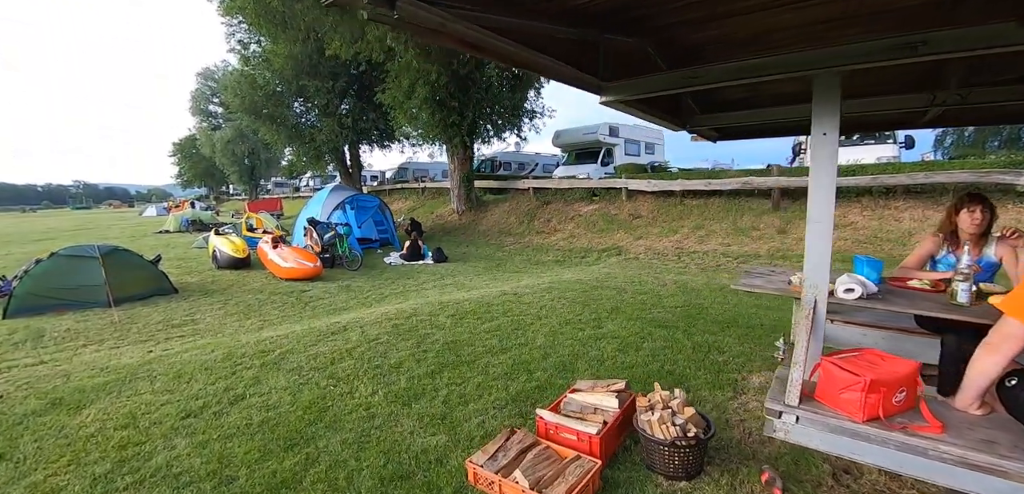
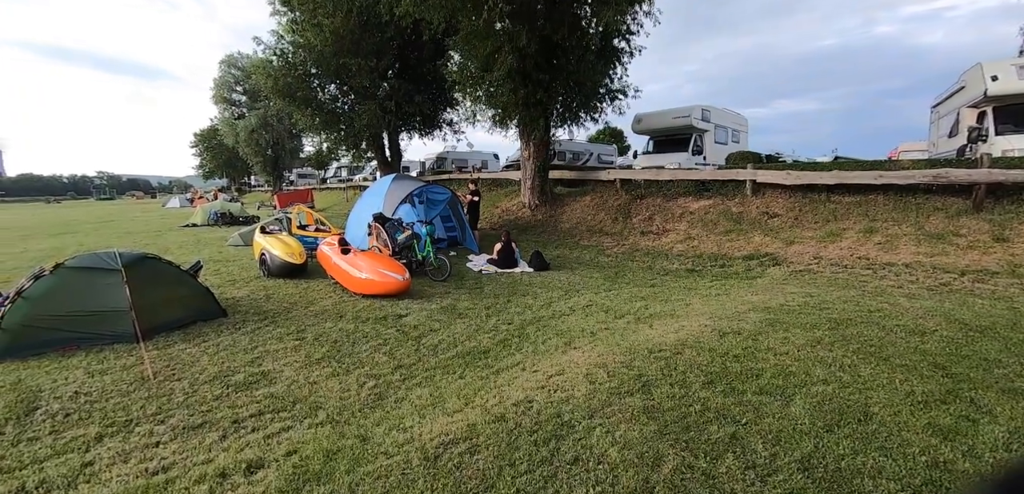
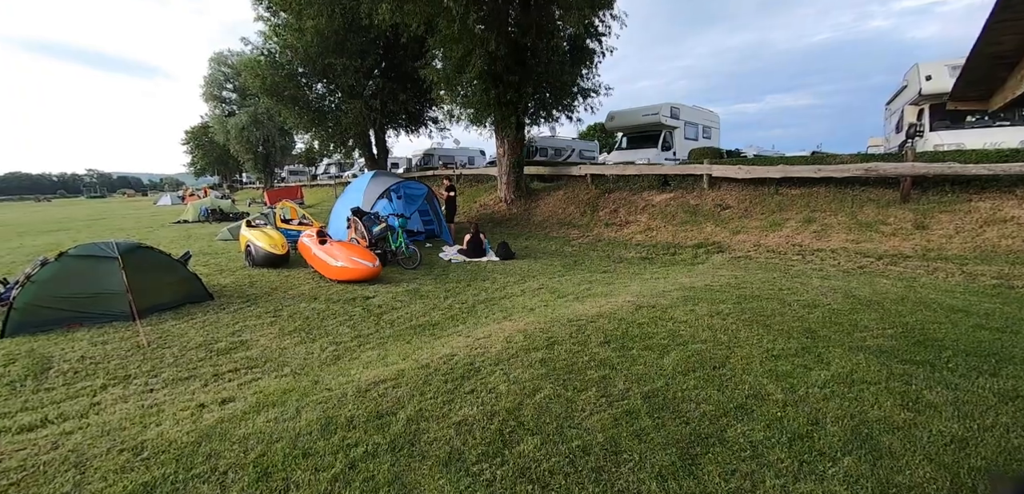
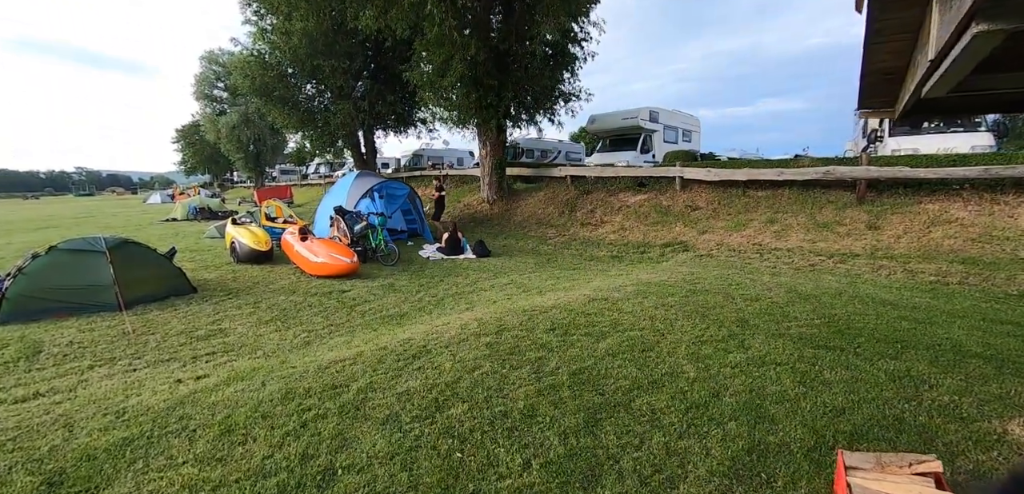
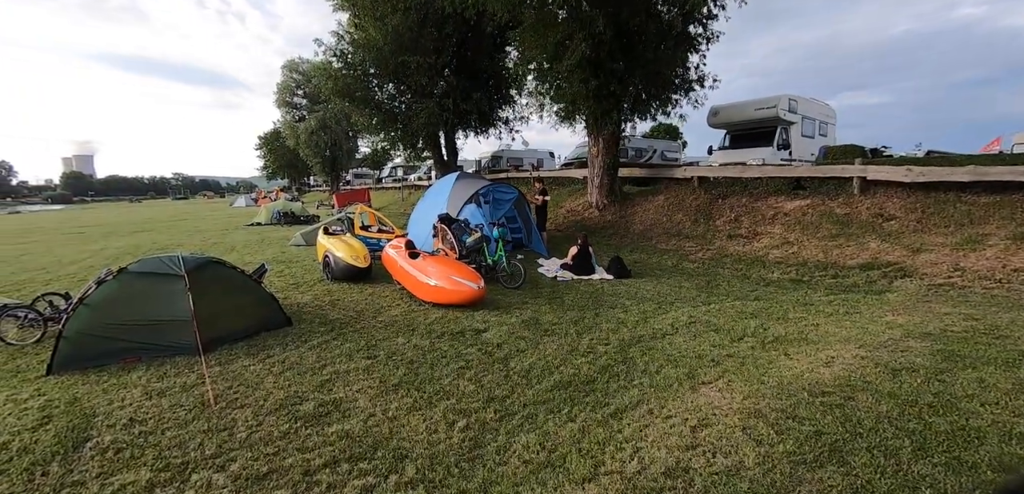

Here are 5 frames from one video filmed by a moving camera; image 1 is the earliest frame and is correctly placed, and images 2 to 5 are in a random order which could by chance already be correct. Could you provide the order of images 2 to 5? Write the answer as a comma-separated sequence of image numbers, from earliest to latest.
4, 3, 2, 5
